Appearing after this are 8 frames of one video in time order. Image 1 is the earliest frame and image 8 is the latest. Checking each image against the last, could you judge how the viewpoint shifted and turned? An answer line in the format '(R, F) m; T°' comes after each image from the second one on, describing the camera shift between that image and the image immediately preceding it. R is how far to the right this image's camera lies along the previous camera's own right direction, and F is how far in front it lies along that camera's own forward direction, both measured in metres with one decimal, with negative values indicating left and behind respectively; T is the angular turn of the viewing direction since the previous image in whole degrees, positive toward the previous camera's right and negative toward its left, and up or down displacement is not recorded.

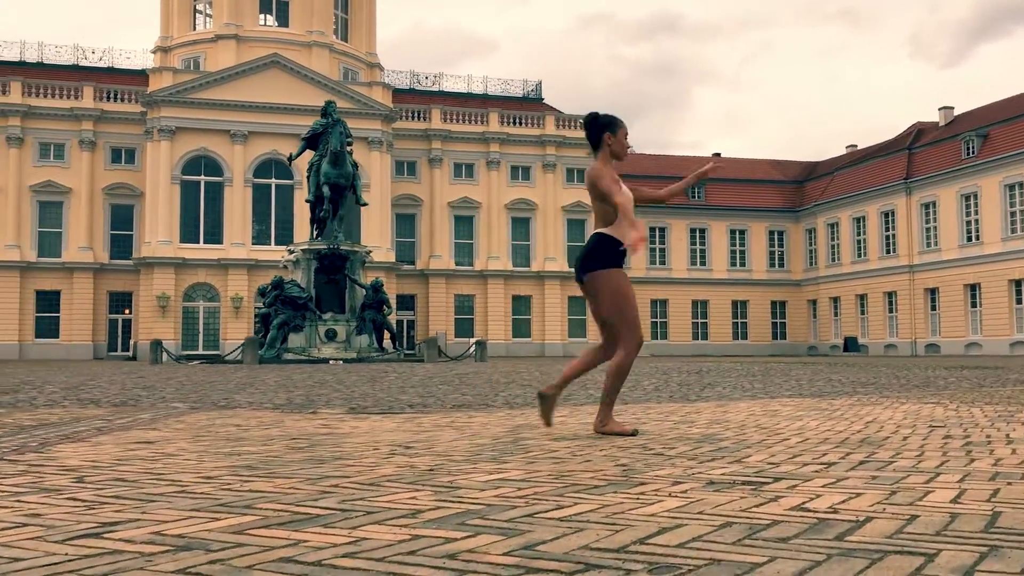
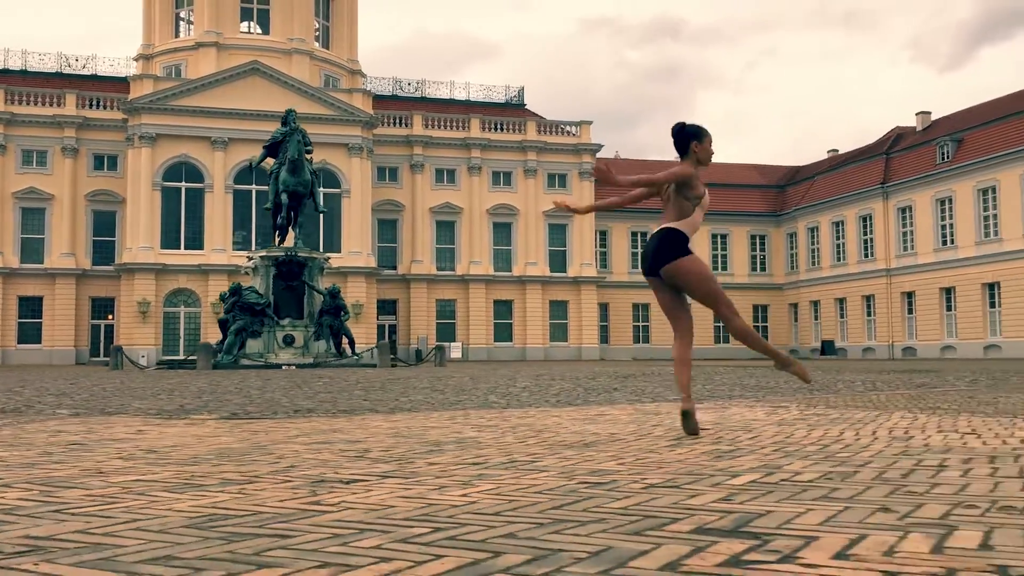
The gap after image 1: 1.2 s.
(+1.3, -0.4) m; 0°
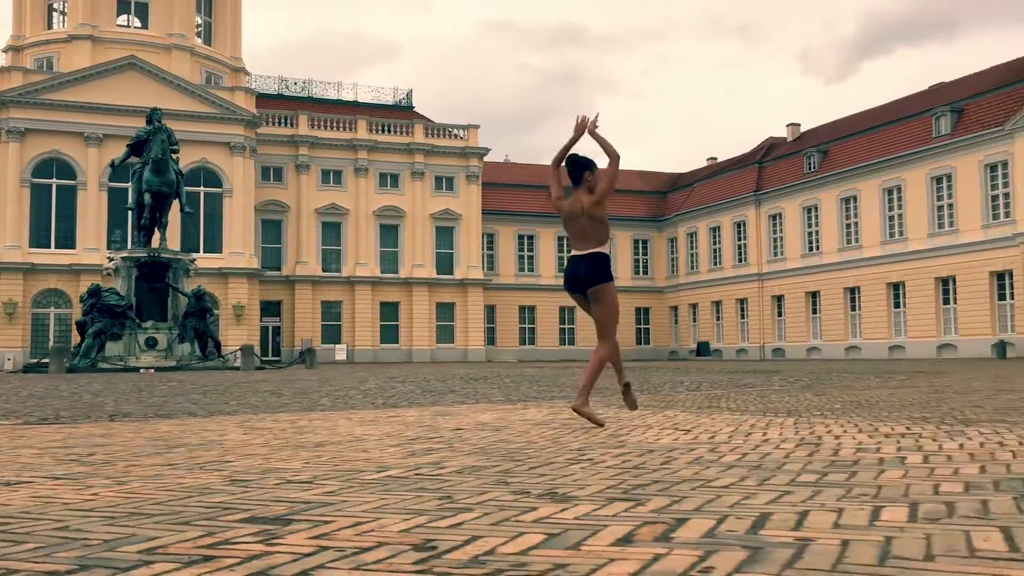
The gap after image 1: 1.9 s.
(+0.9, -0.4) m; +6°
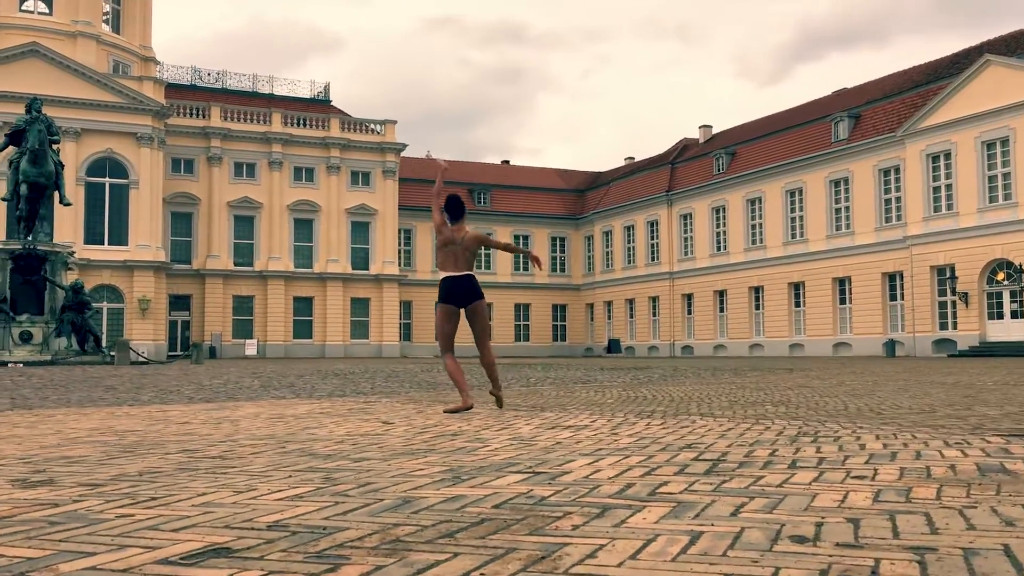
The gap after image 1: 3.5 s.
(+1.5, -0.3) m; +4°
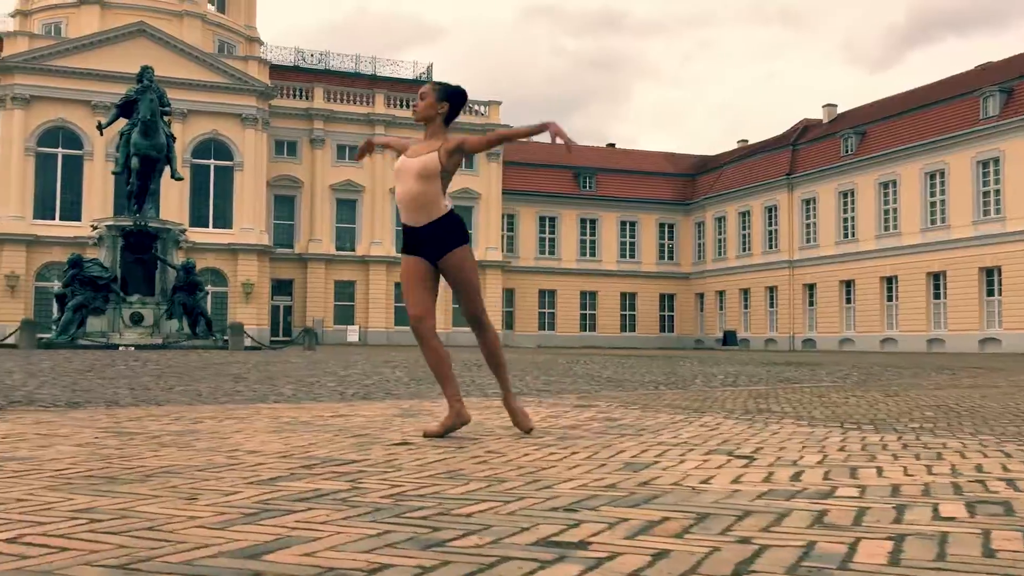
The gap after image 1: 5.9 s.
(-1.4, +2.3) m; -5°
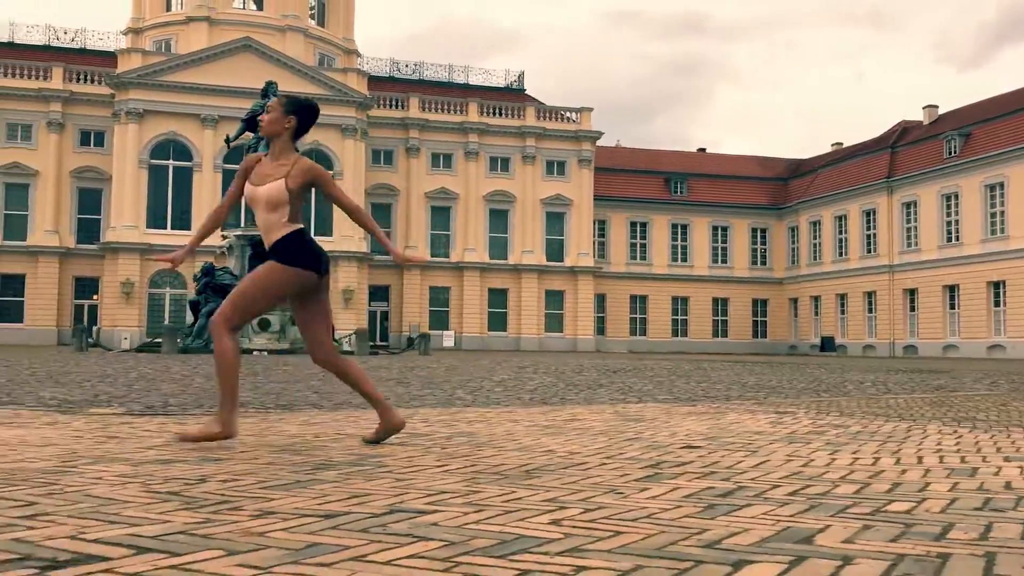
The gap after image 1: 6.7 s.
(-1.0, -0.3) m; -5°
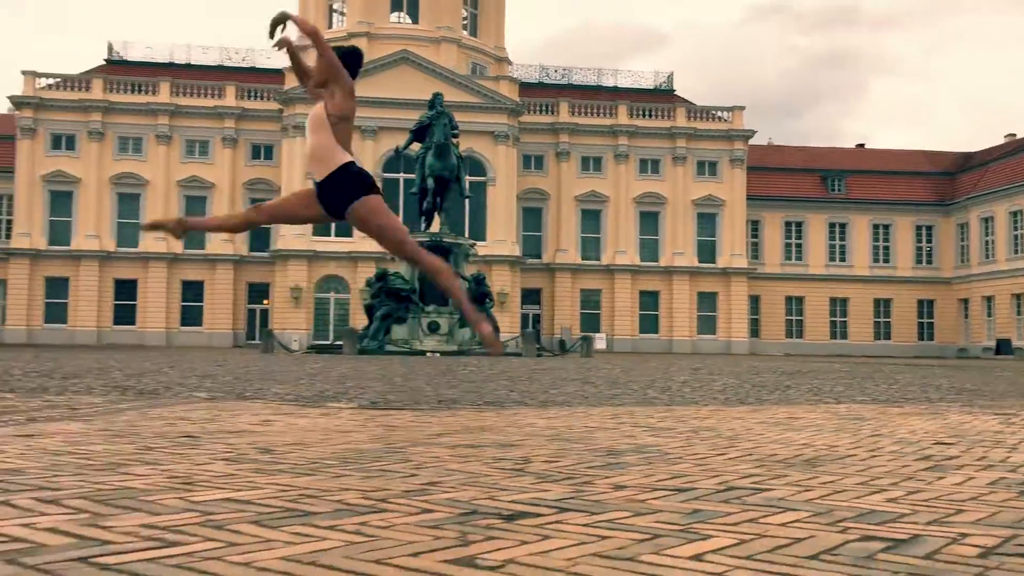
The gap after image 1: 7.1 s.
(-0.5, -0.4) m; -8°
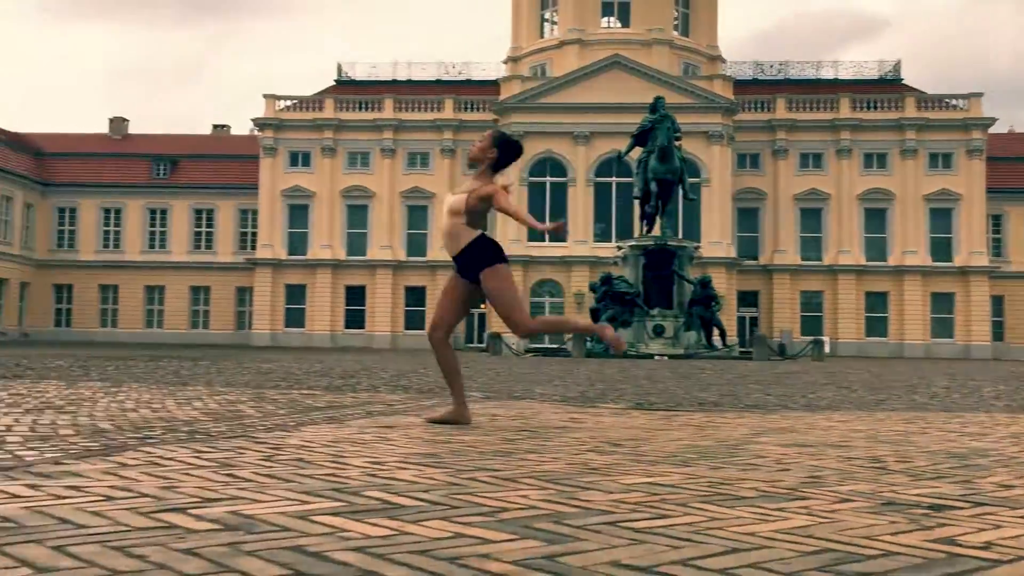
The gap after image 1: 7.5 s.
(-0.5, -0.3) m; -12°
